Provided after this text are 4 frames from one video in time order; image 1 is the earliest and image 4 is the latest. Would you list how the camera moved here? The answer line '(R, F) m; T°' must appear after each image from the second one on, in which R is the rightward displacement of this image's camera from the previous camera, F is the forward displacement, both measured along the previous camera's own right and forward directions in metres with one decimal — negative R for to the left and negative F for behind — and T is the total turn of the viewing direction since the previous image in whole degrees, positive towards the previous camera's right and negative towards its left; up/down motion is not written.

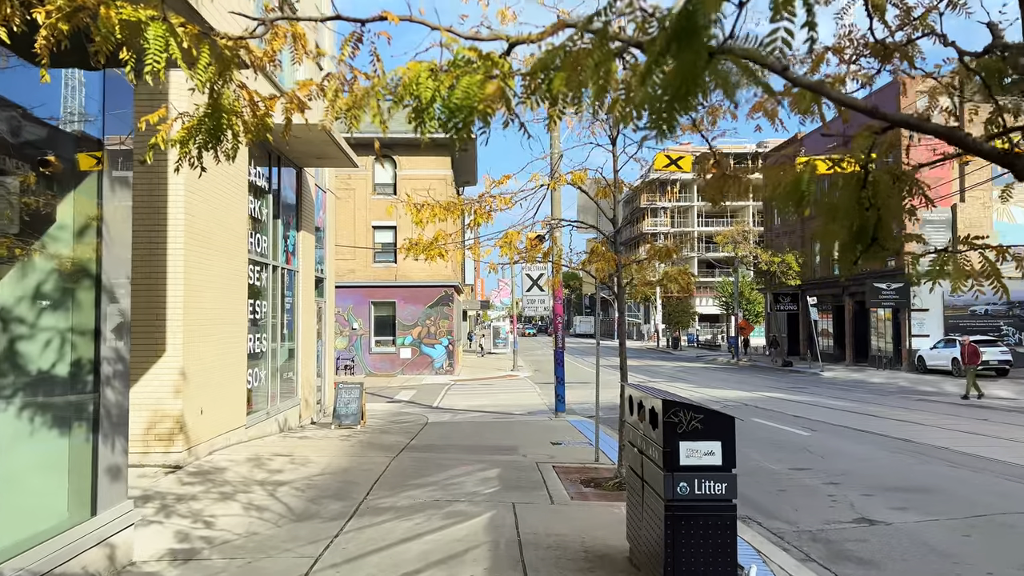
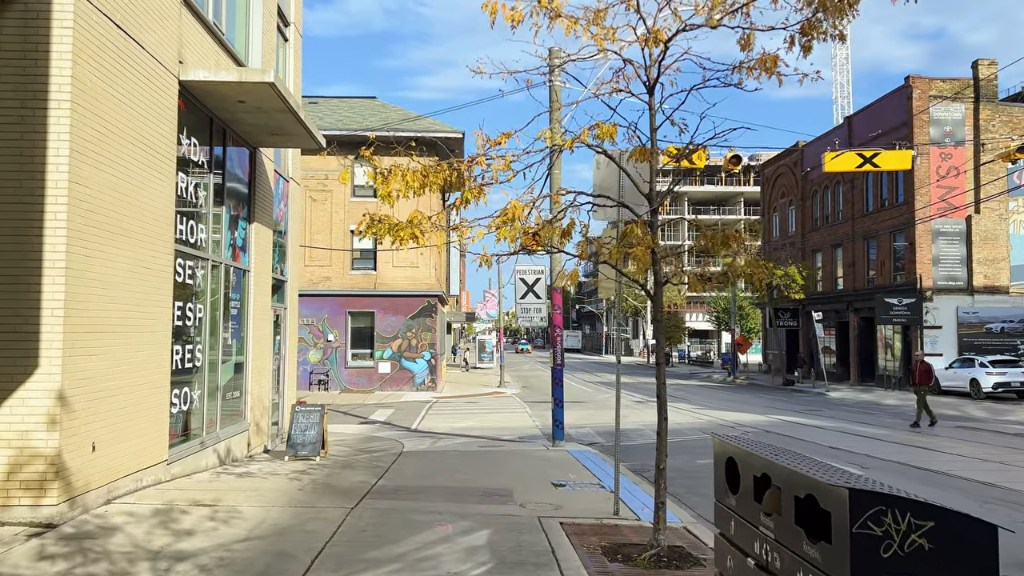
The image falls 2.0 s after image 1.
(-0.1, +2.2) m; +1°
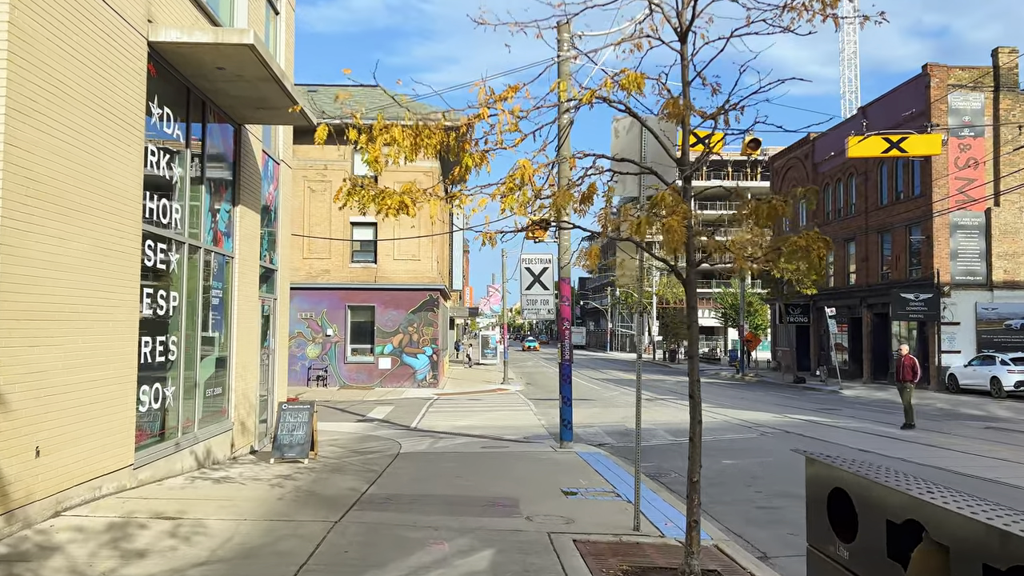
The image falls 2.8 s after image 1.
(0.0, +0.9) m; 0°
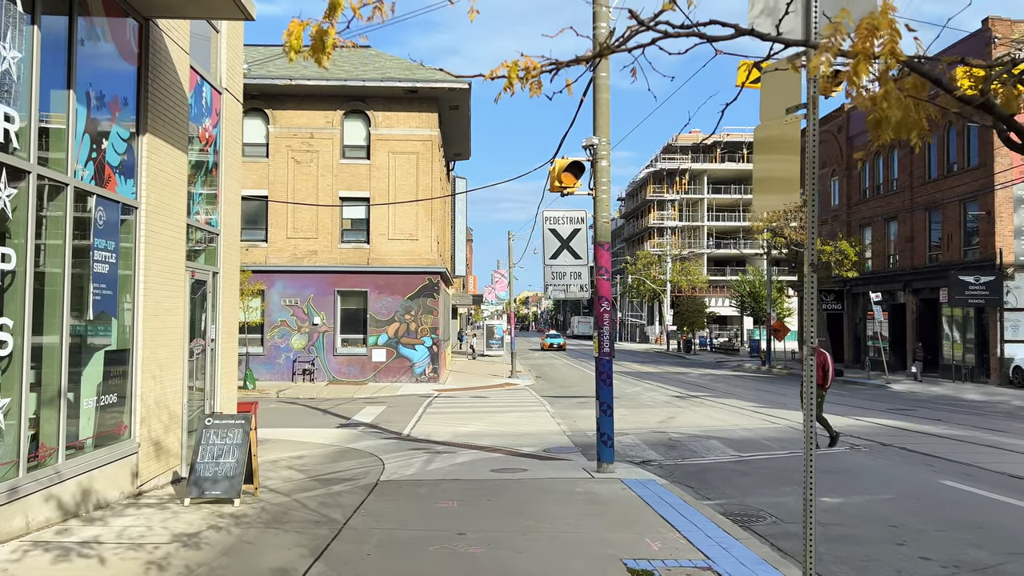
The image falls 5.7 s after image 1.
(-0.2, +3.2) m; 0°
